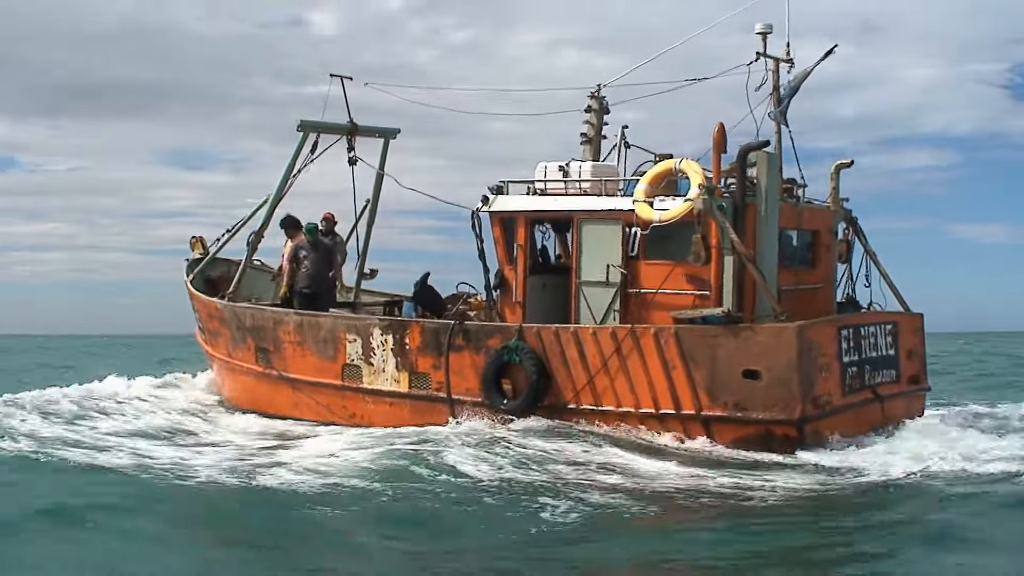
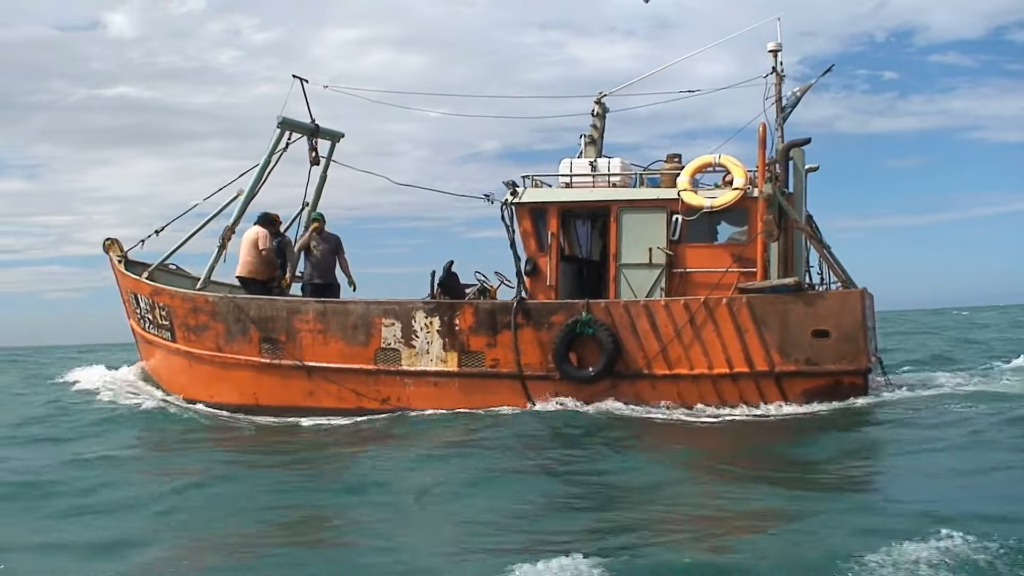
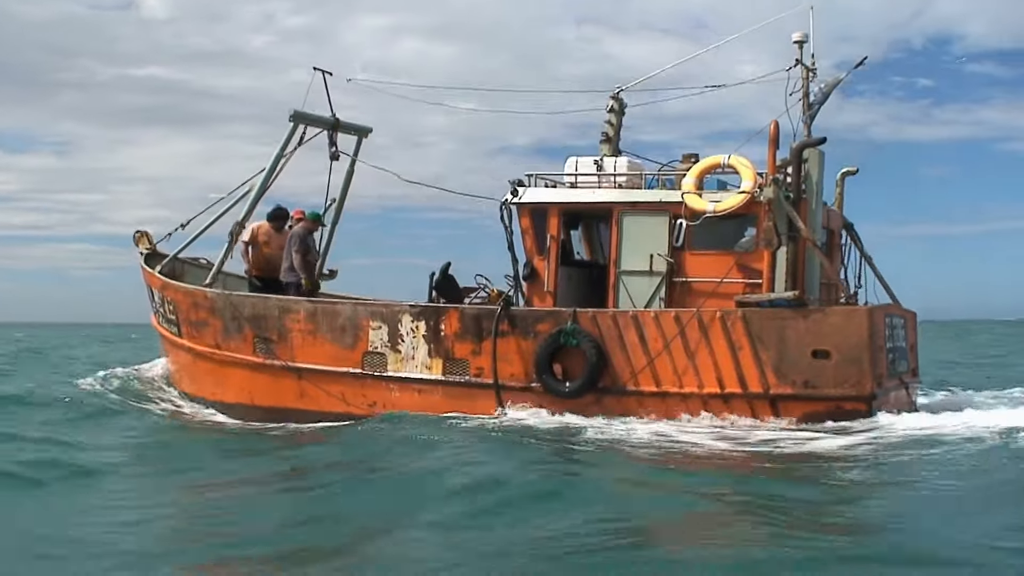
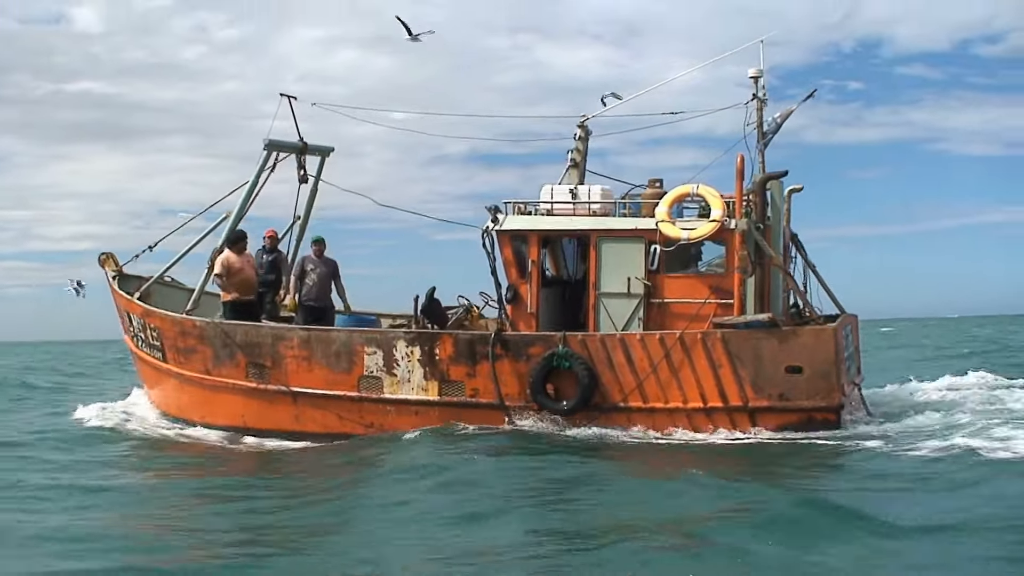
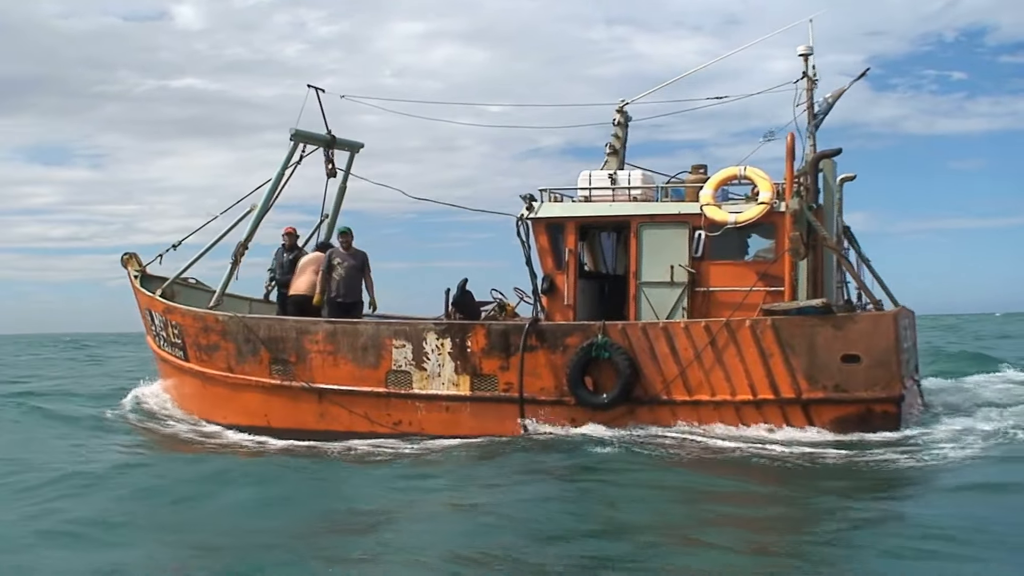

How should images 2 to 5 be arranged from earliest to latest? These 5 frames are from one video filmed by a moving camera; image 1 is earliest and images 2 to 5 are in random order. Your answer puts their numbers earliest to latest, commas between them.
3, 4, 2, 5
